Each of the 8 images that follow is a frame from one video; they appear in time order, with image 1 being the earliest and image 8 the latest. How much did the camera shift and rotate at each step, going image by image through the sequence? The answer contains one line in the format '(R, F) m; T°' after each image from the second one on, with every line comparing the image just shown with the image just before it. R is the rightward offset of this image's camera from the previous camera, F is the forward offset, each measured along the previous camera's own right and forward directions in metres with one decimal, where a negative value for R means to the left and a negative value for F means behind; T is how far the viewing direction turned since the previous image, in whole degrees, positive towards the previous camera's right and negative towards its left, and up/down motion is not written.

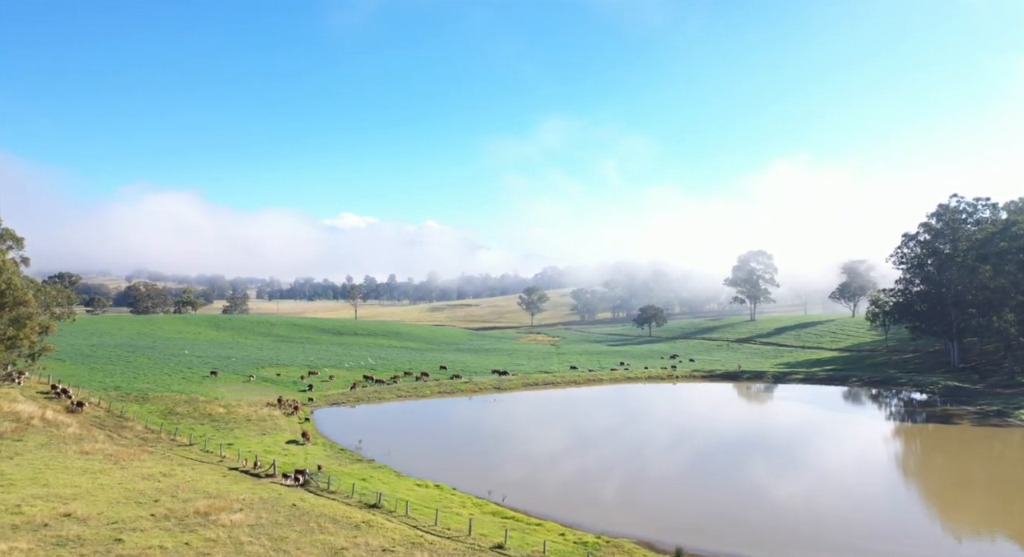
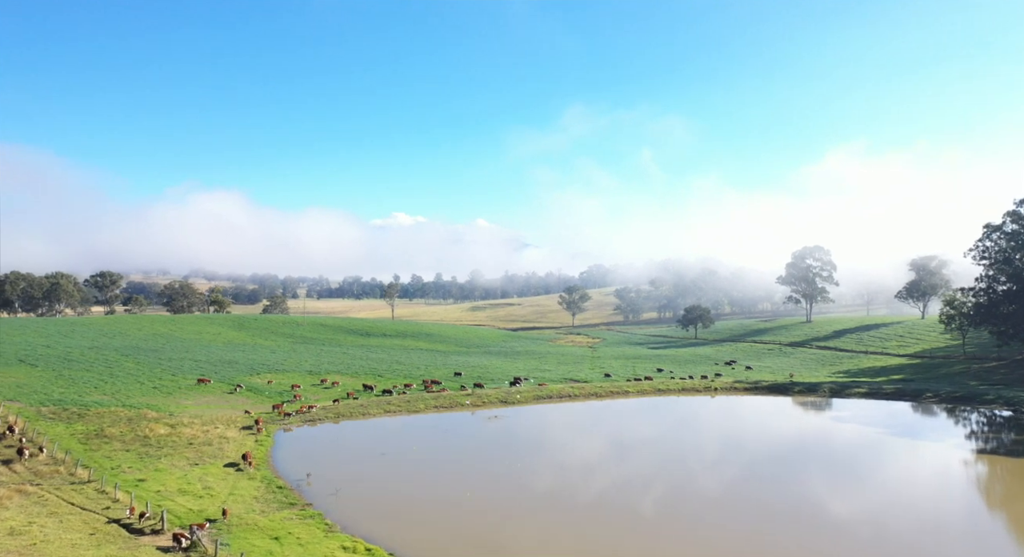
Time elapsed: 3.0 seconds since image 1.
(+3.0, +8.1) m; -4°
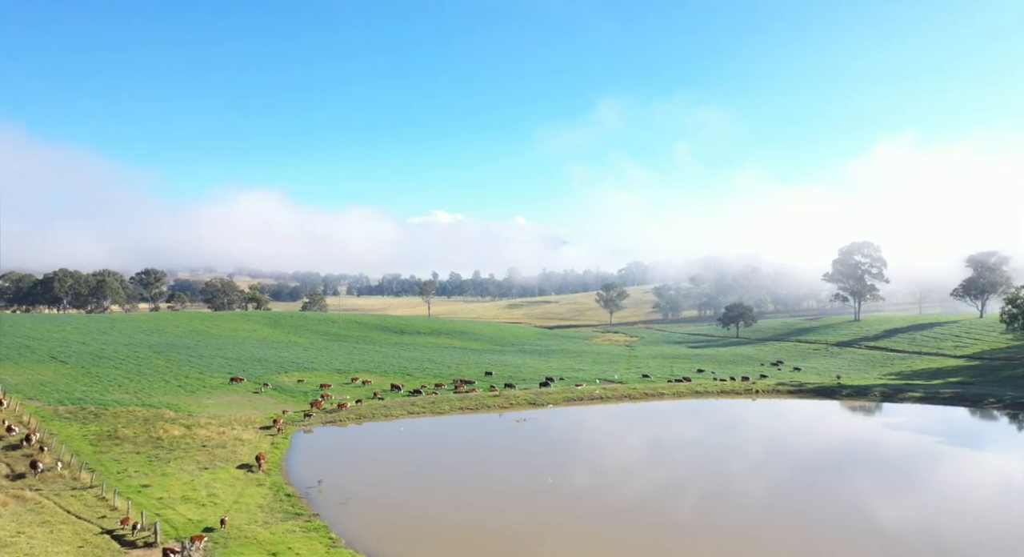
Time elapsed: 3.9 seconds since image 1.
(+0.7, +2.2) m; -3°
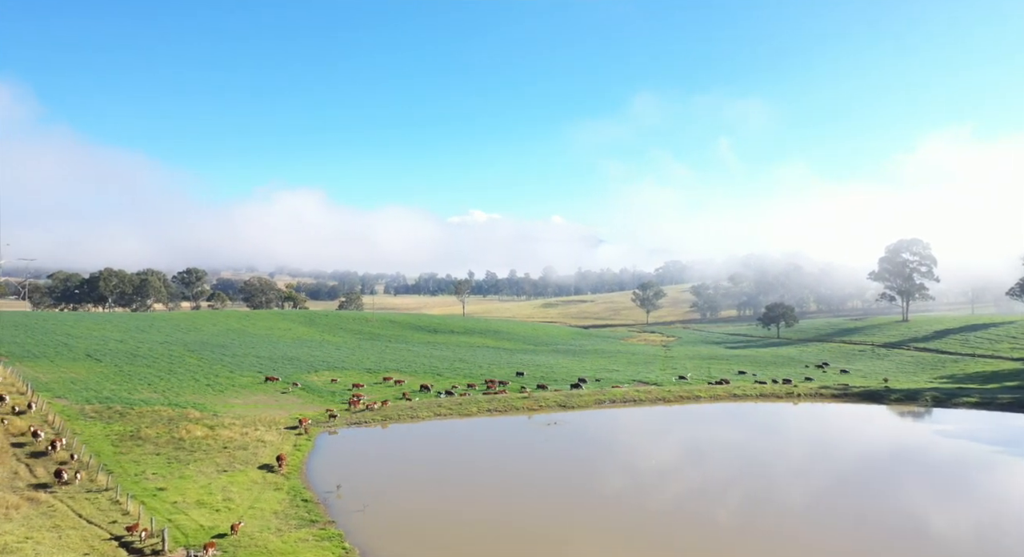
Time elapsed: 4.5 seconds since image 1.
(+0.4, +1.4) m; -3°
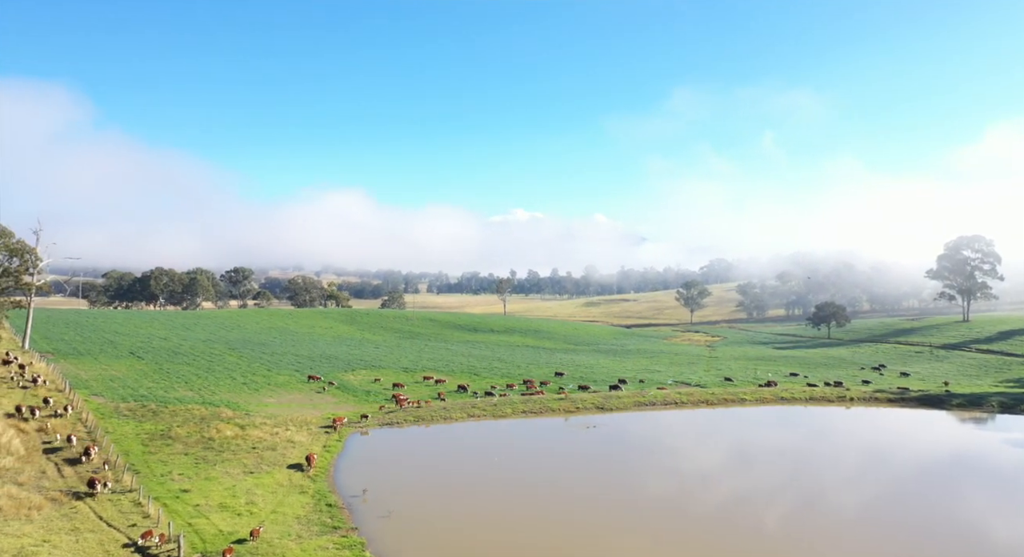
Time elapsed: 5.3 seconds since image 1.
(+0.4, +1.3) m; -3°
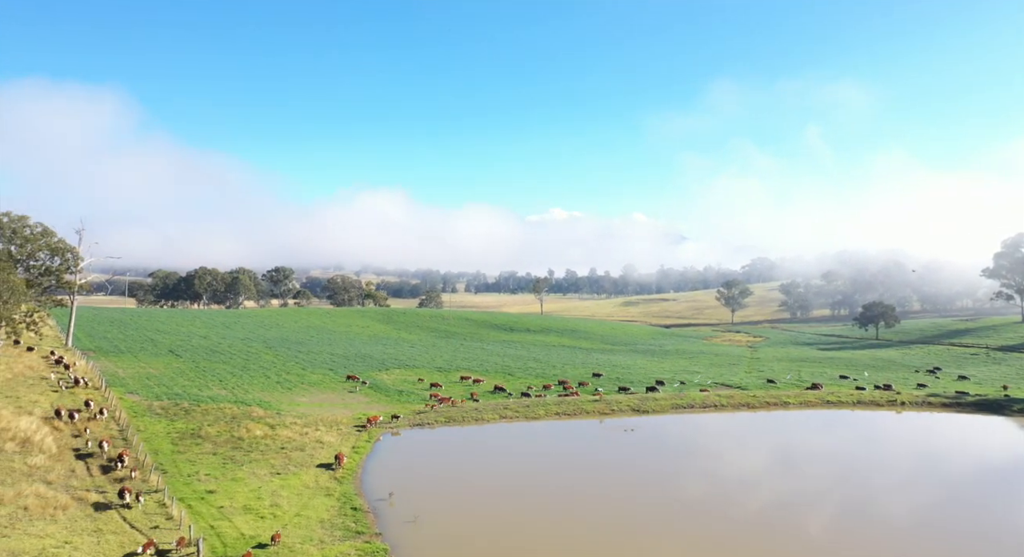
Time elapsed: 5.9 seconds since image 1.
(+0.3, +1.0) m; -3°
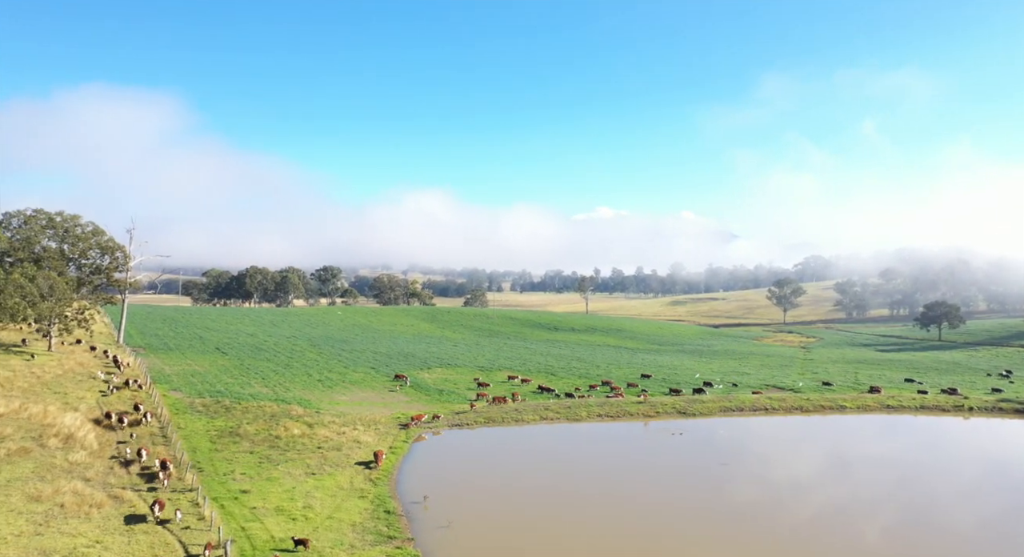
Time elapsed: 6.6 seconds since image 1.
(+0.3, +1.0) m; -4°
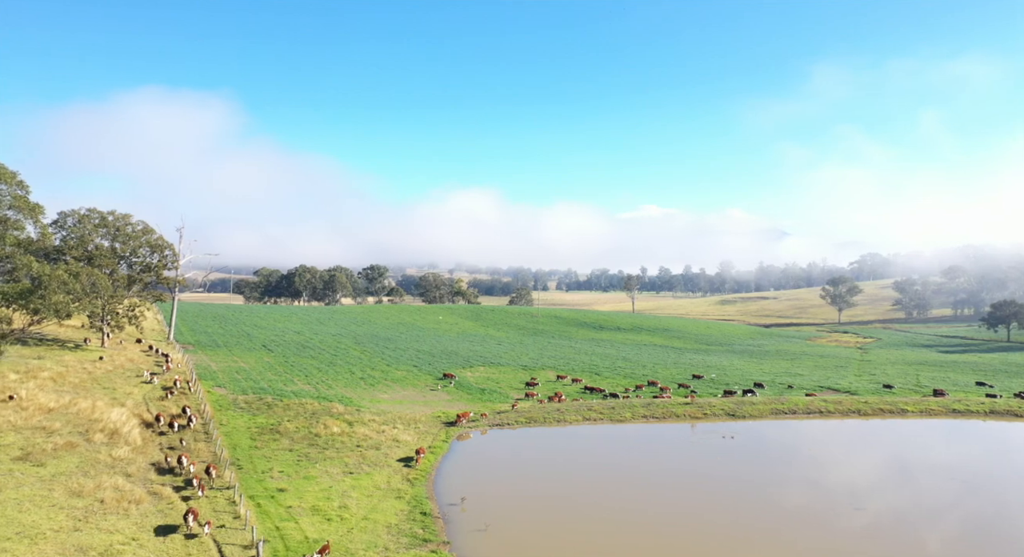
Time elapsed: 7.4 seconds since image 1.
(+0.2, +0.9) m; -4°
